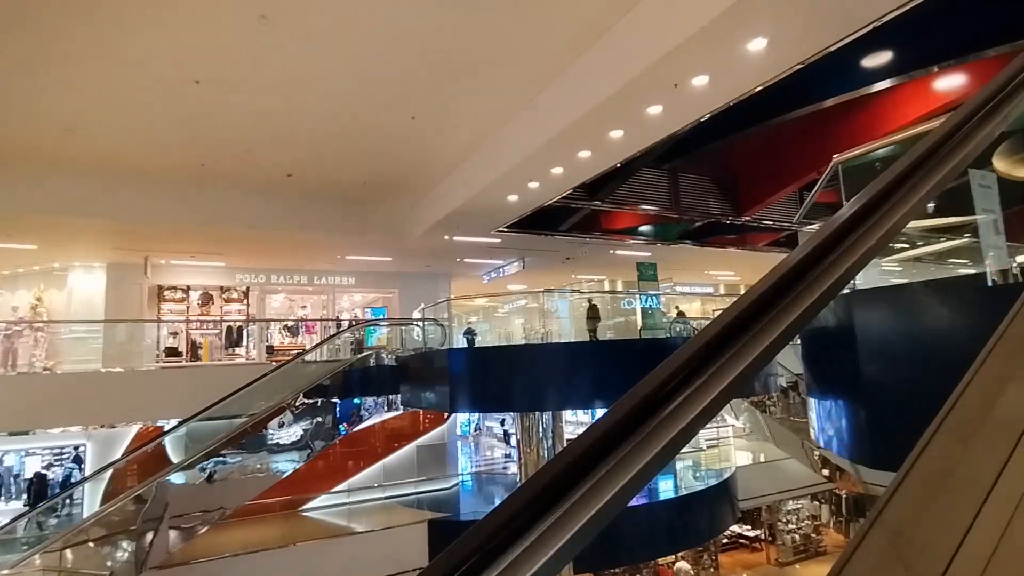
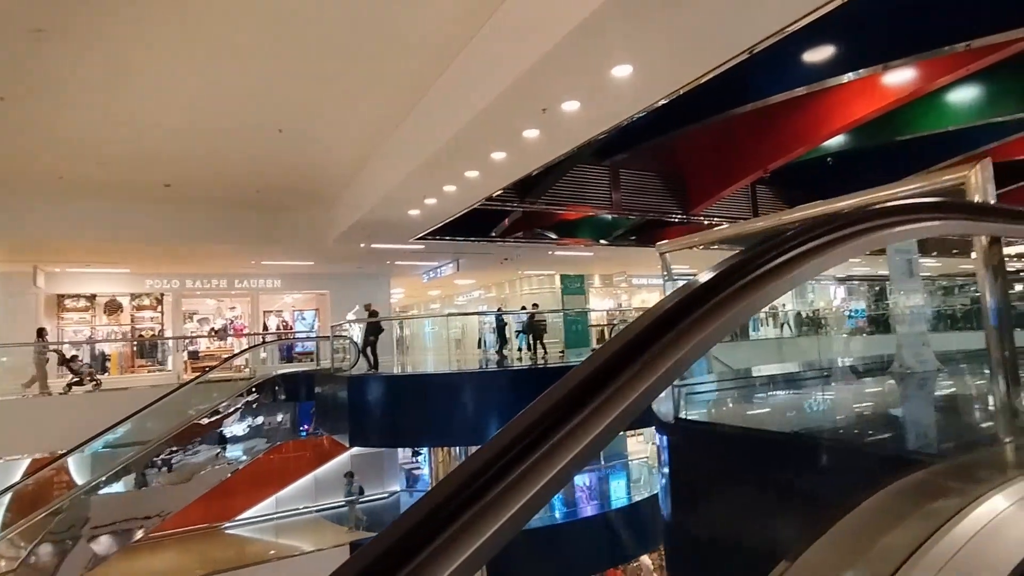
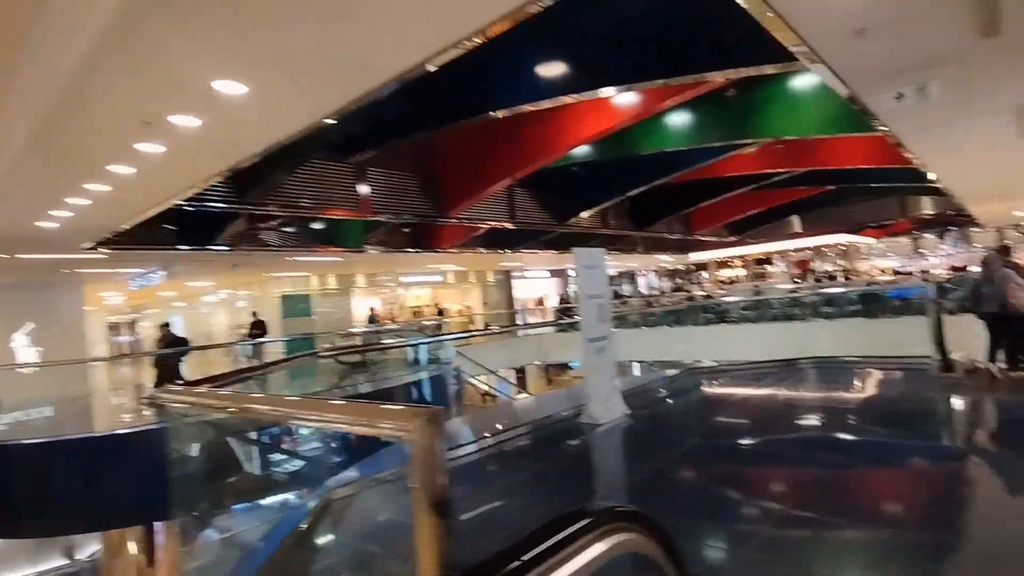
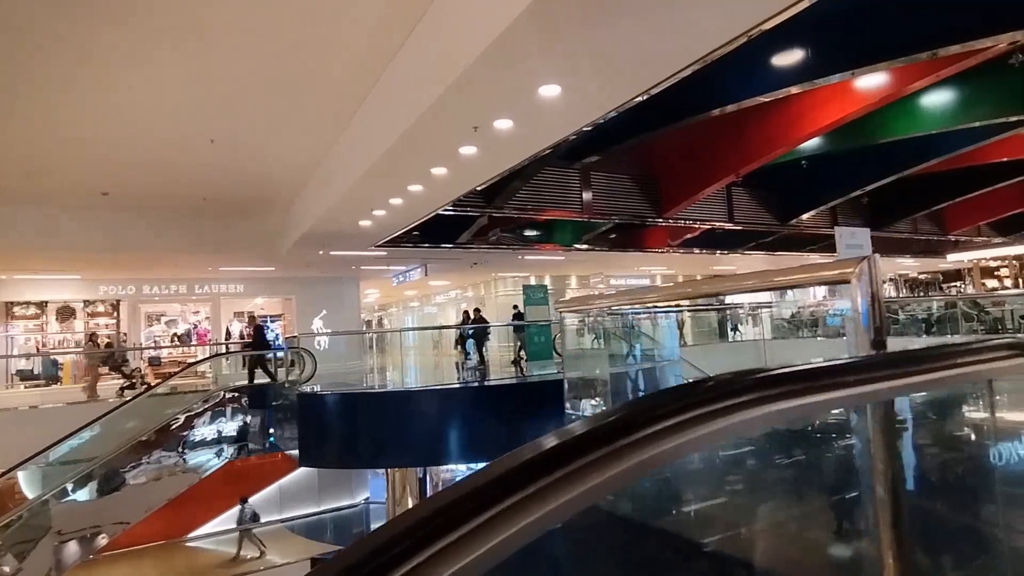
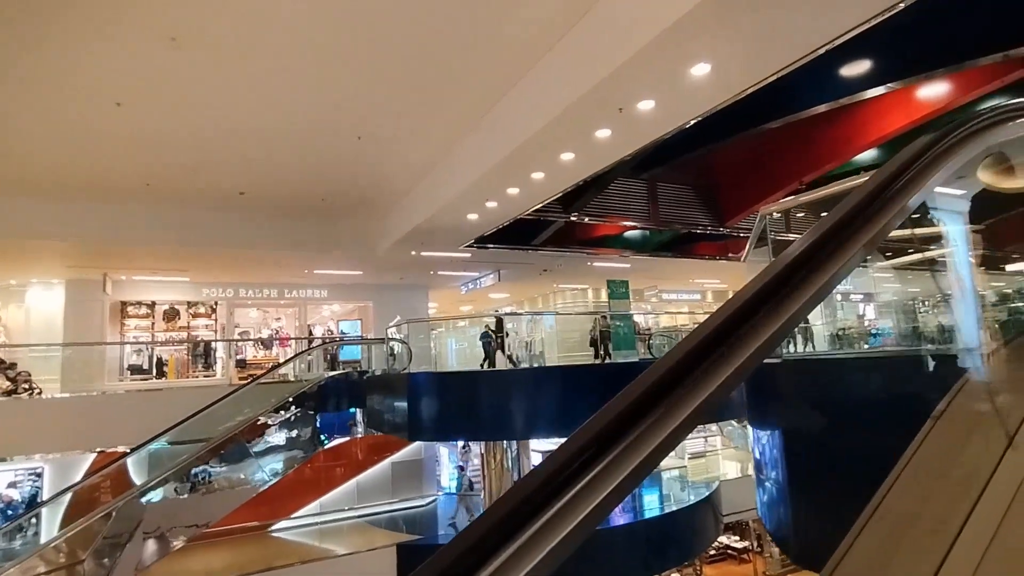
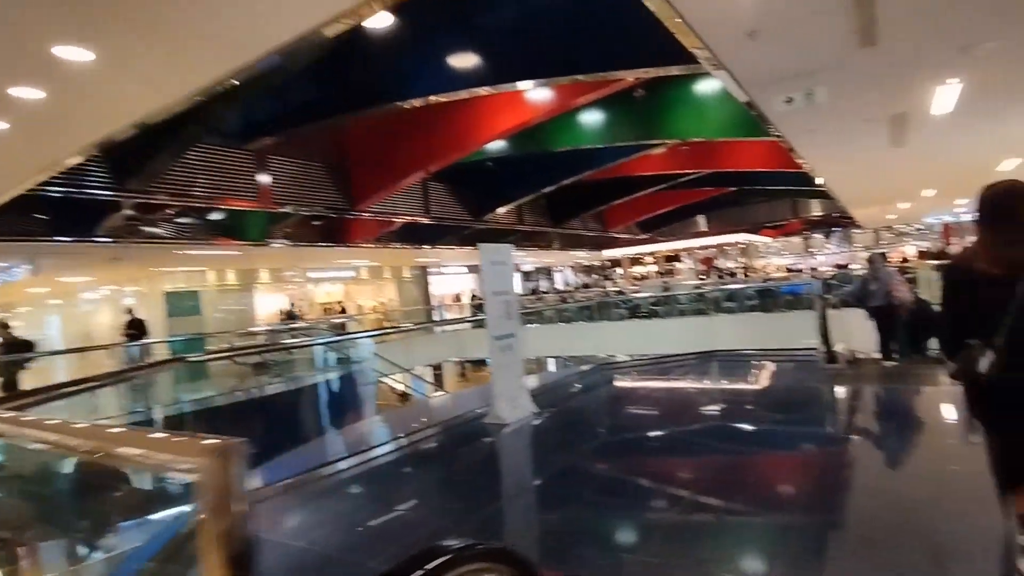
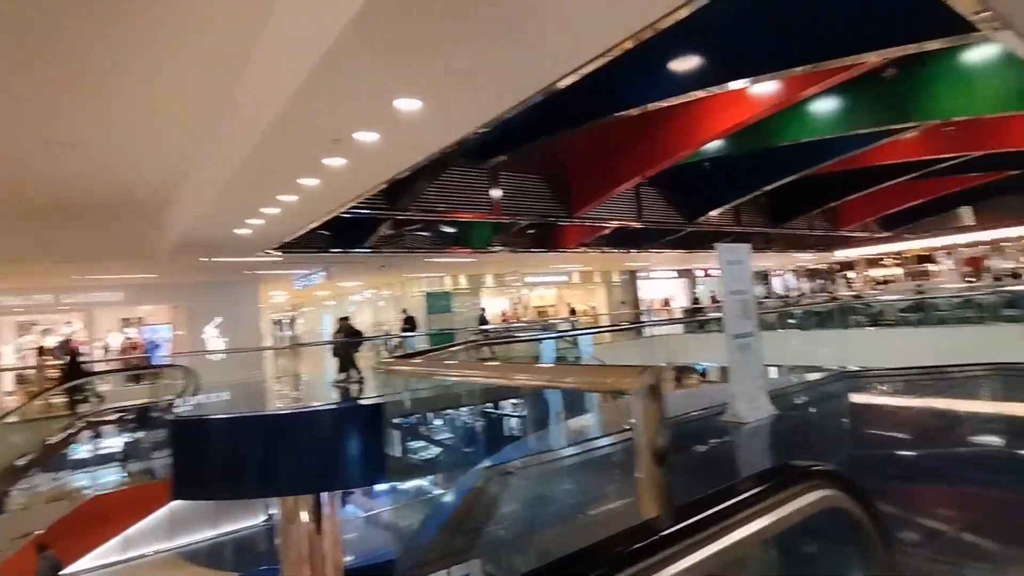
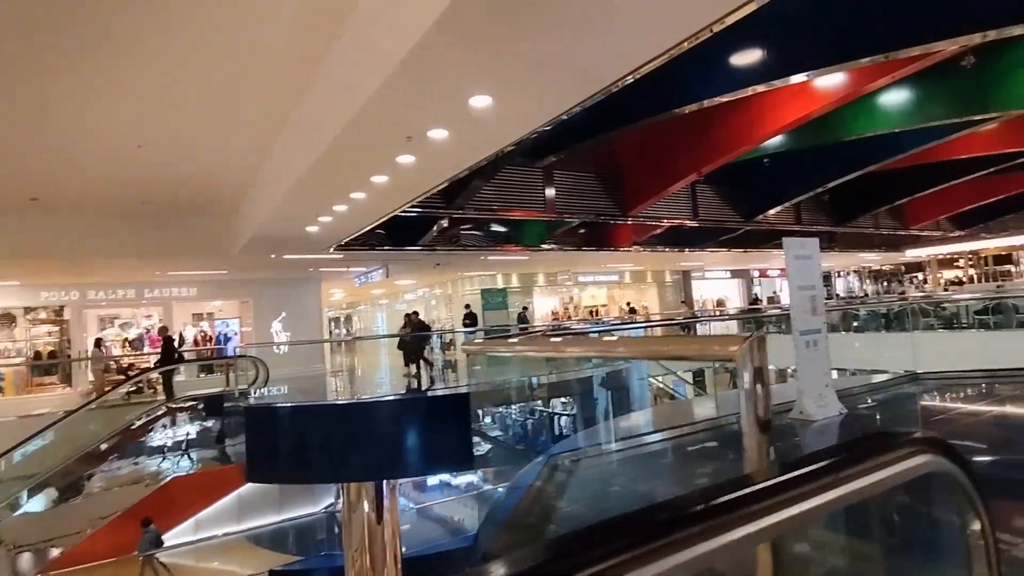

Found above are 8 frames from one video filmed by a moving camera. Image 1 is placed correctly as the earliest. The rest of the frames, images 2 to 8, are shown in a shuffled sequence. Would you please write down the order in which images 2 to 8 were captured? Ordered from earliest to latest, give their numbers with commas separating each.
5, 2, 4, 8, 7, 3, 6
